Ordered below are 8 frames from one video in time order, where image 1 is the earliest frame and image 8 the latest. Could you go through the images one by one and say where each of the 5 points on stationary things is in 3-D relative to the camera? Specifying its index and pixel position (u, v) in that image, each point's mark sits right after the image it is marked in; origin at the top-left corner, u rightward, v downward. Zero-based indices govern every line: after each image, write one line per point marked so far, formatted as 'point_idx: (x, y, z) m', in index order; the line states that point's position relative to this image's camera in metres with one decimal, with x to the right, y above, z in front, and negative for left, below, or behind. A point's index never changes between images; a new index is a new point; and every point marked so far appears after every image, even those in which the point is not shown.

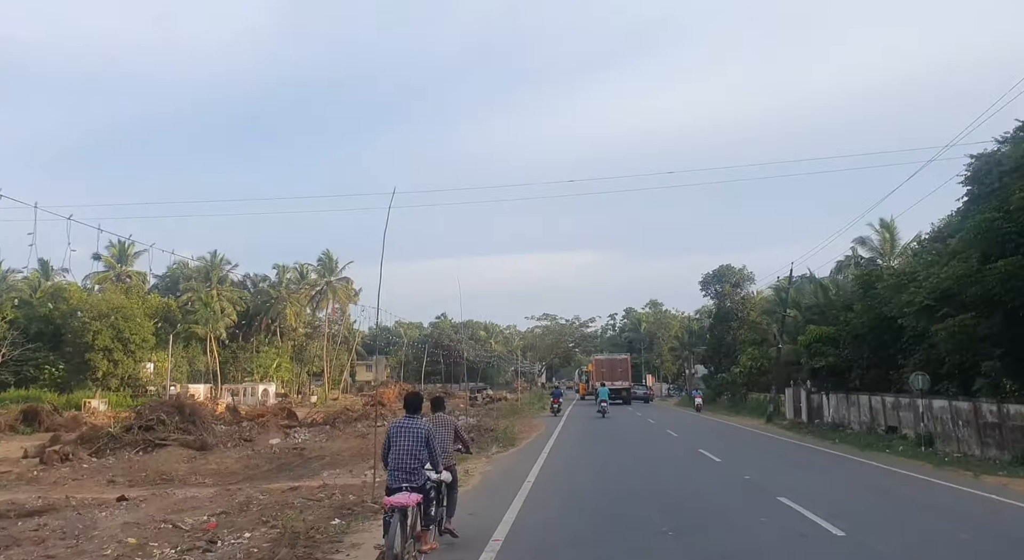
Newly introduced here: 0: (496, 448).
0: (-0.4, -4.0, +16.4) m
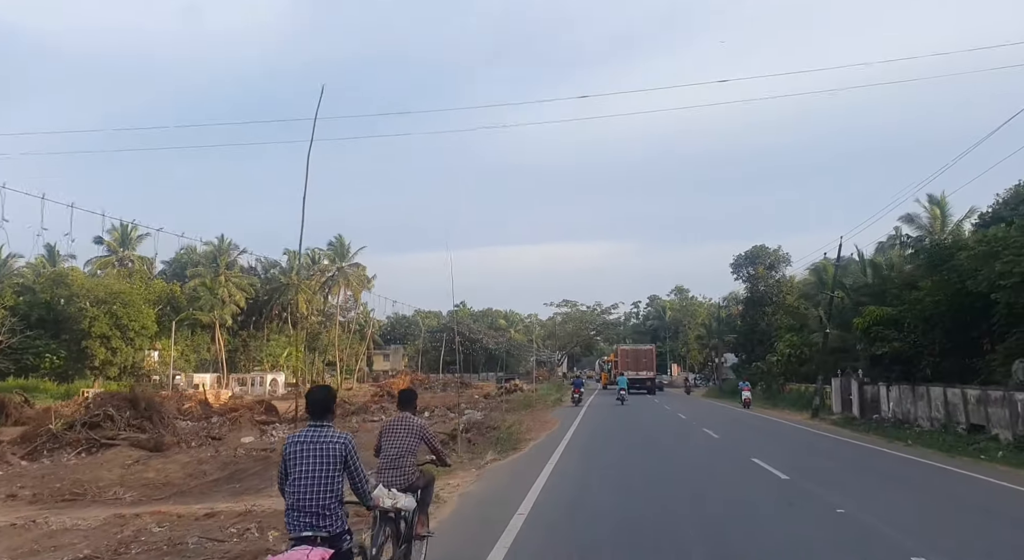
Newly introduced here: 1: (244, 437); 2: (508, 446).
0: (-0.3, -3.4, +13.3) m
1: (-7.5, -4.4, +18.9) m
2: (-0.1, -3.4, +13.9) m
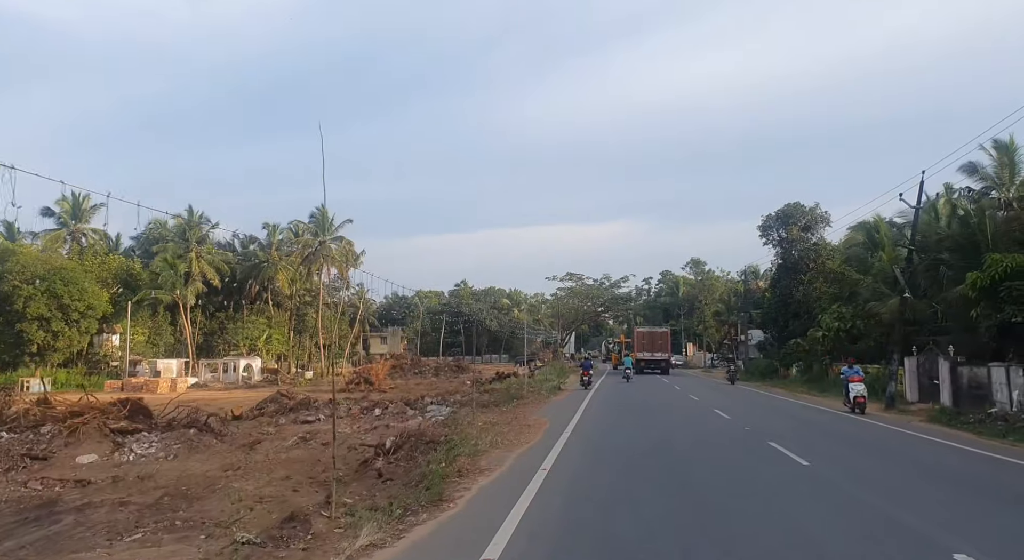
0: (-1.1, -2.3, +7.1) m
1: (-8.2, -3.3, +12.8) m
2: (-0.9, -2.4, +7.7) m
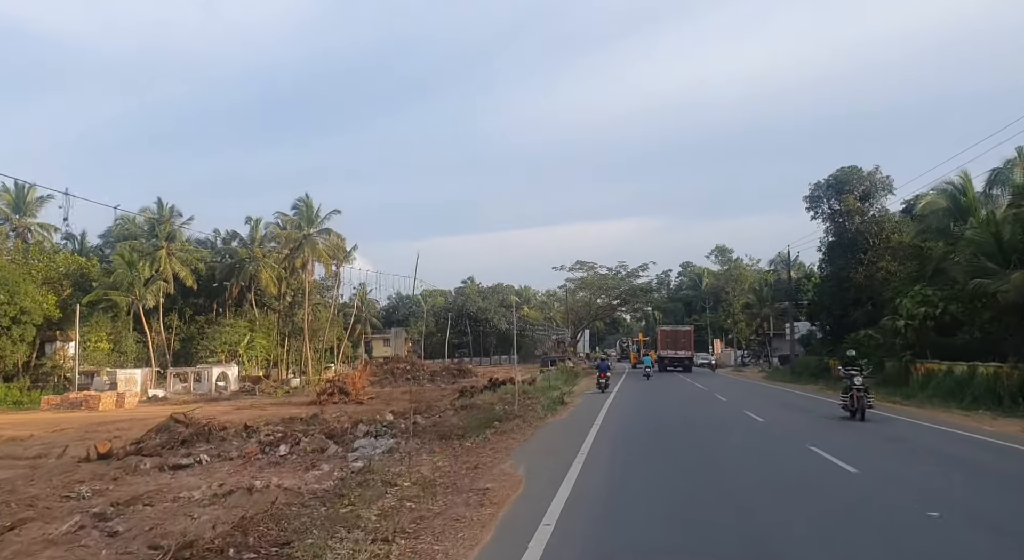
0: (-1.9, -1.8, +0.7) m
1: (-8.8, -2.9, +6.5) m
2: (-1.7, -1.8, +1.3) m
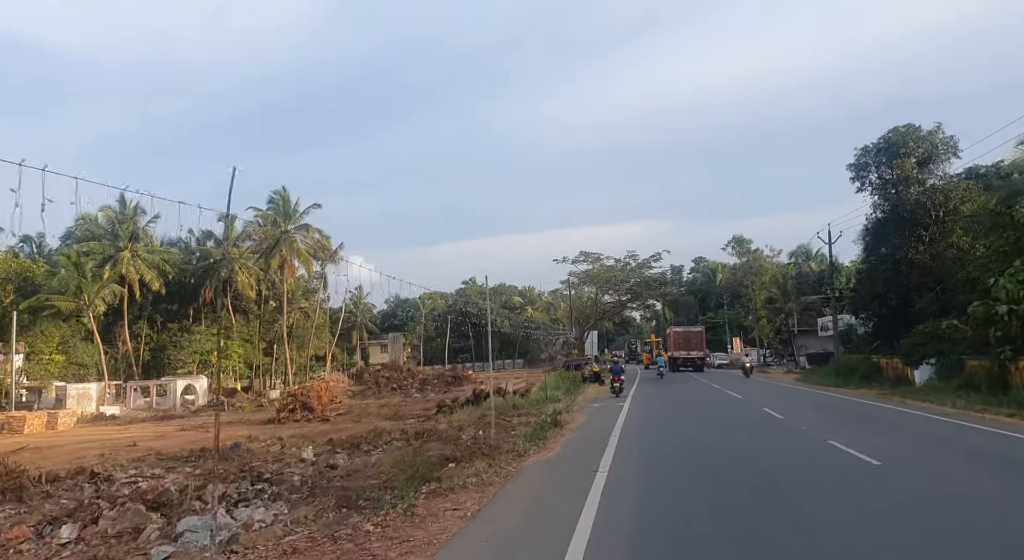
0: (-2.7, -1.2, -4.6) m
1: (-9.5, -2.5, +1.3) m
2: (-2.4, -1.3, -4.0) m
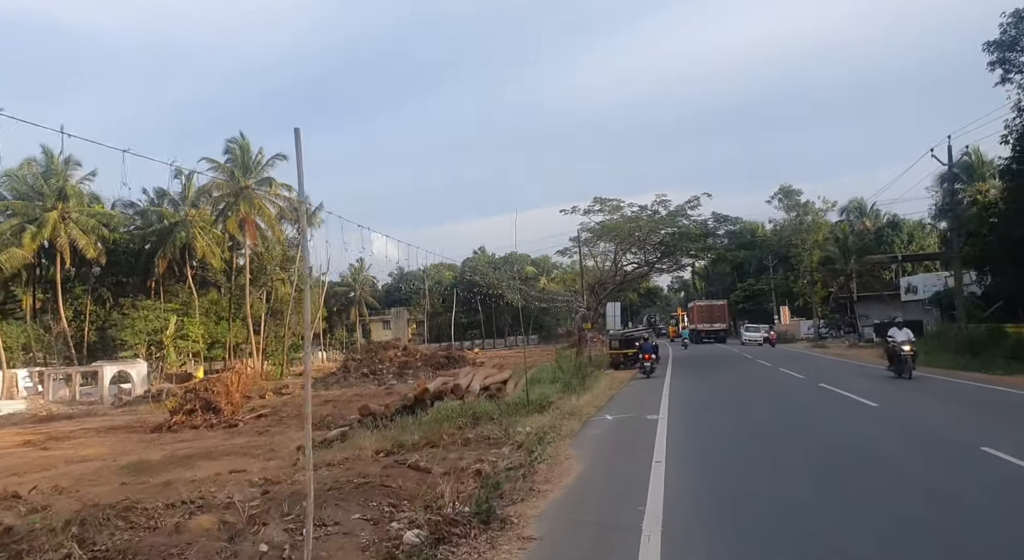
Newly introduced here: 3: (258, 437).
0: (-4.4, -0.9, -13.3) m
1: (-11.0, -2.0, -7.1) m
2: (-4.2, -0.9, -12.7) m
3: (-6.8, -4.2, +18.2) m
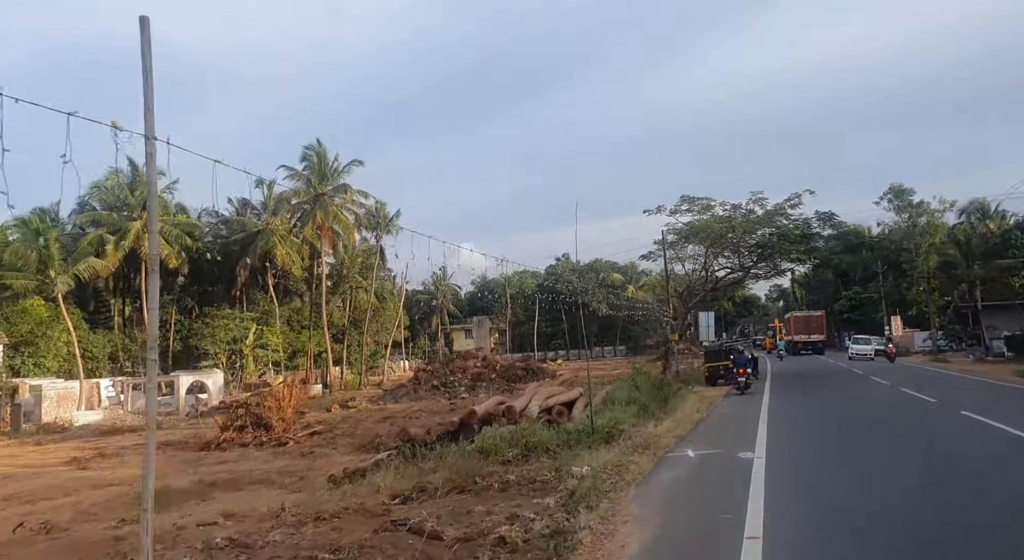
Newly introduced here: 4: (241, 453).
0: (-6.9, -0.6, -15.0) m
1: (-12.6, -1.9, -8.0) m
2: (-6.5, -0.6, -14.5) m
3: (-5.2, -4.3, +16.5) m
4: (-7.3, -4.6, +18.5) m
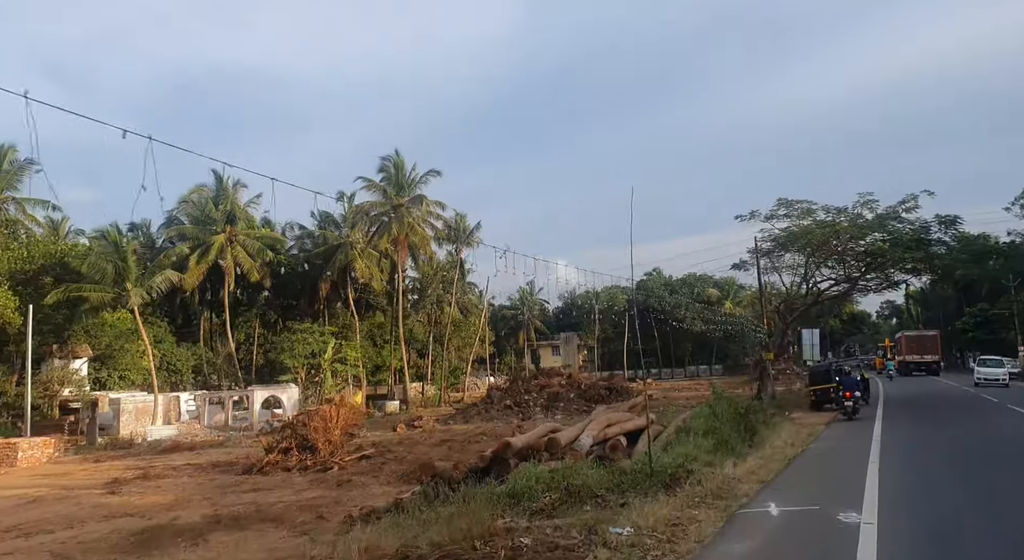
0: (-10.0, -0.1, -16.0) m
1: (-14.7, -1.6, -8.3) m
2: (-9.5, -0.1, -15.5) m
3: (-3.9, -4.6, +14.8) m
4: (-5.8, -4.9, +17.1) m
